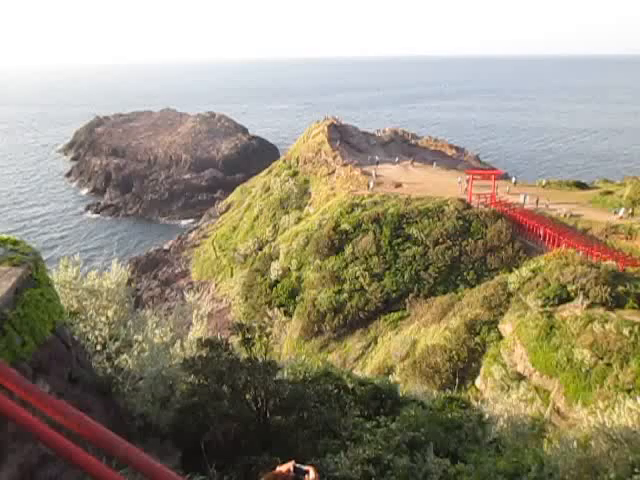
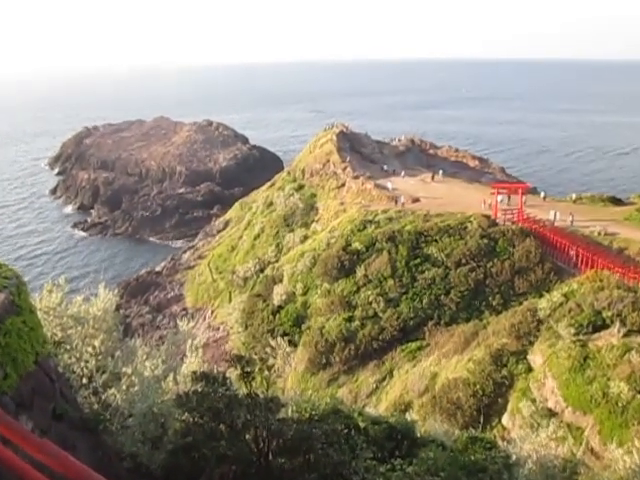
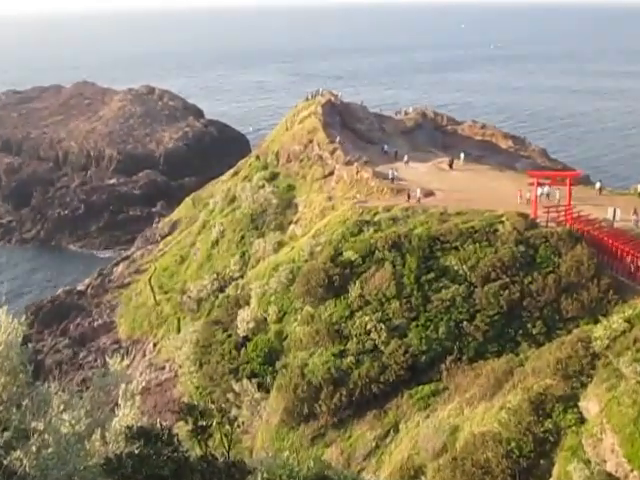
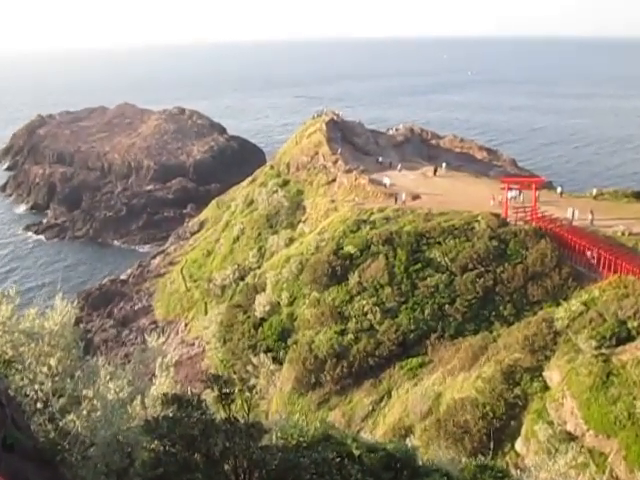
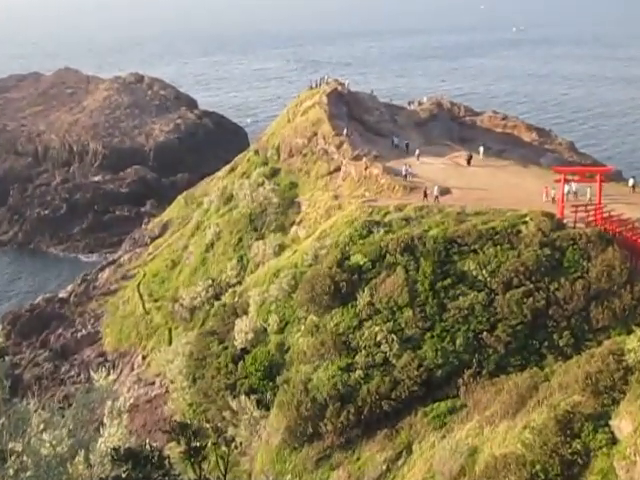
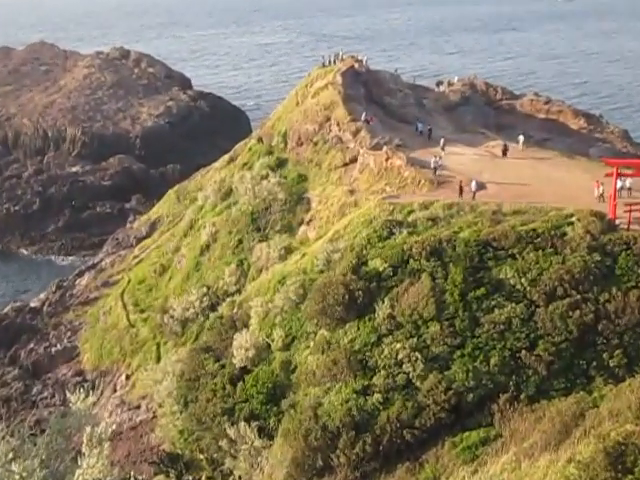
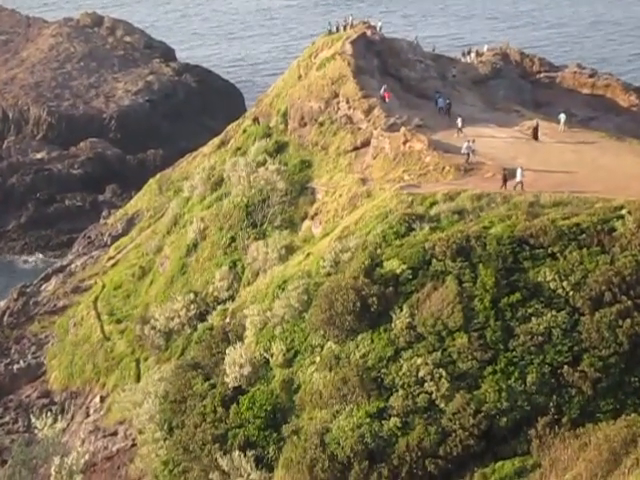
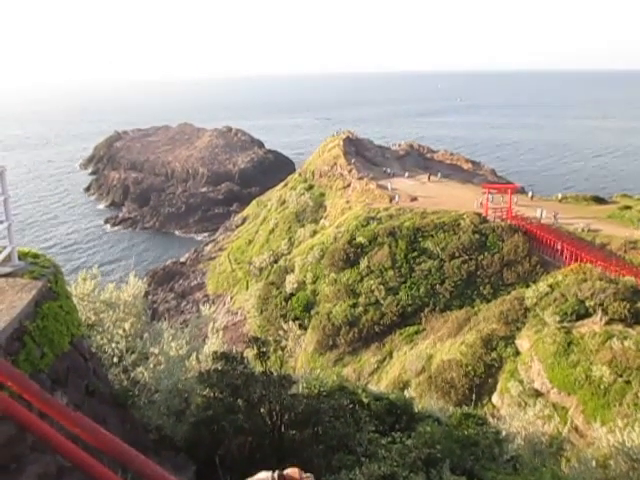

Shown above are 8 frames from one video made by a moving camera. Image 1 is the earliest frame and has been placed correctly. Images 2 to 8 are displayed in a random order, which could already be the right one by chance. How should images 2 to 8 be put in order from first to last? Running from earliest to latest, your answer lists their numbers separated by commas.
8, 2, 4, 3, 5, 6, 7
